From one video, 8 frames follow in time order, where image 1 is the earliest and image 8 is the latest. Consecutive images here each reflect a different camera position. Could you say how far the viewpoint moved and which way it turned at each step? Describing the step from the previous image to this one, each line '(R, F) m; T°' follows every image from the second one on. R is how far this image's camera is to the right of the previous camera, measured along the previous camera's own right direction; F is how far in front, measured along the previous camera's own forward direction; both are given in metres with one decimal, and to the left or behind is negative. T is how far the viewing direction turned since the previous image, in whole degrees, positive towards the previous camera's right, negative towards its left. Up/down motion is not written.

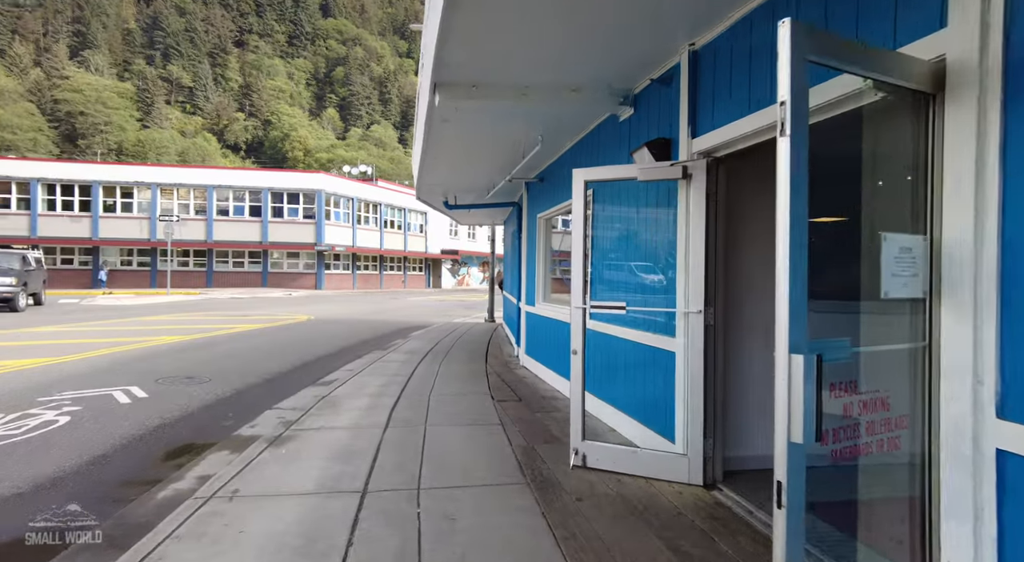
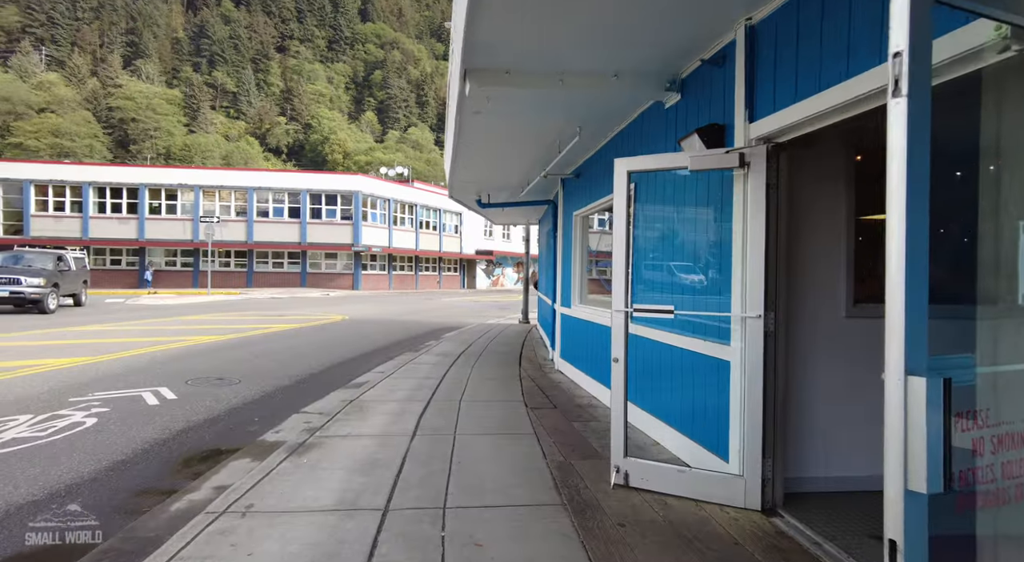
(0.0, +0.4) m; -4°
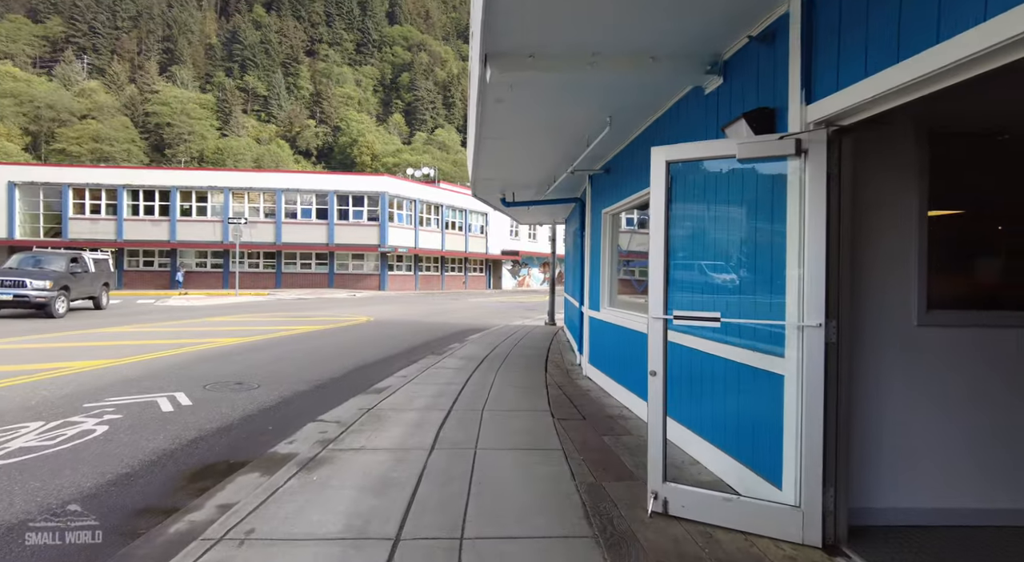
(0.0, +0.4) m; -3°
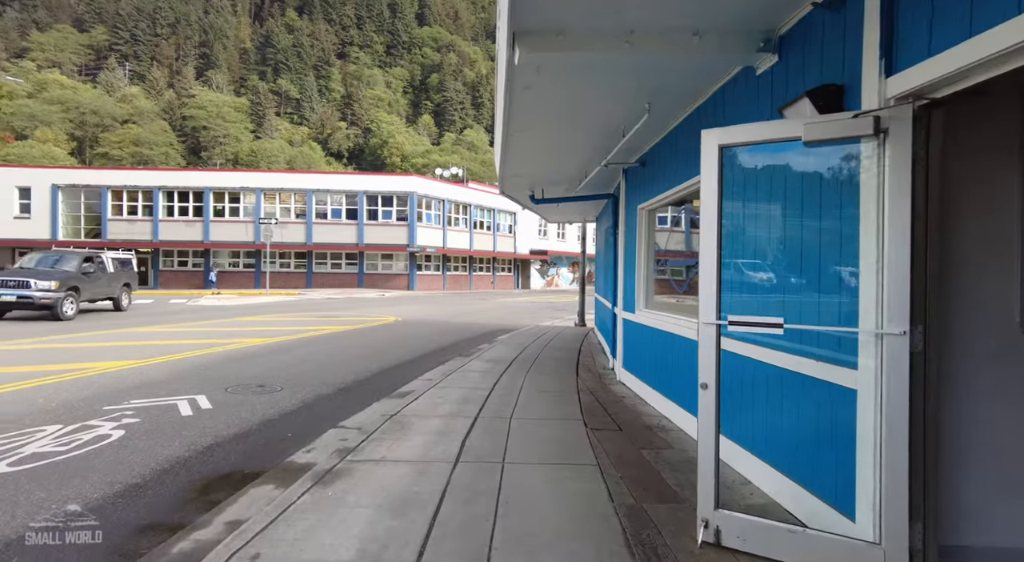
(0.0, +0.4) m; -3°
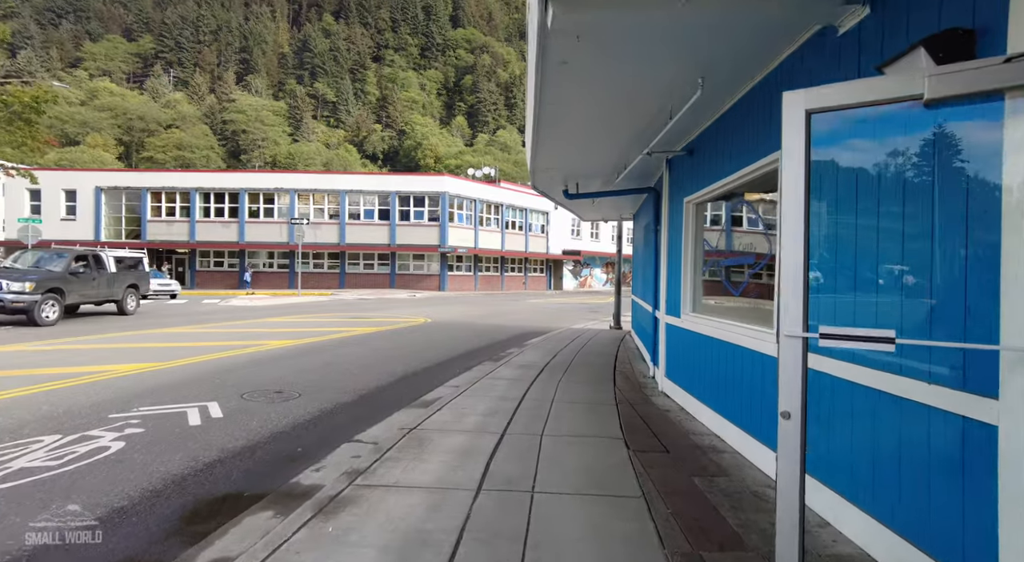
(0.0, +0.6) m; -3°
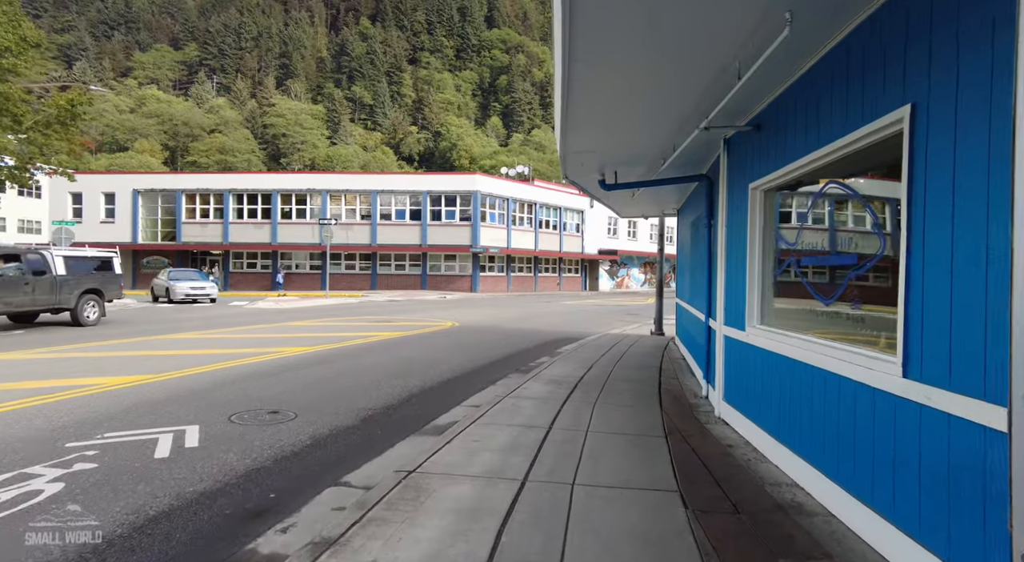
(+0.1, +1.1) m; -4°
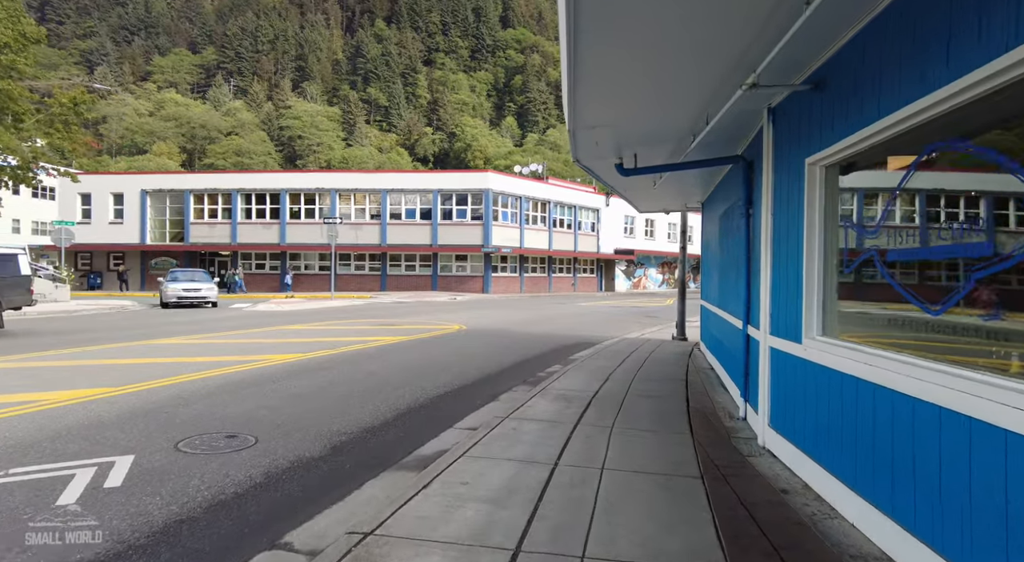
(+0.2, +1.1) m; -2°
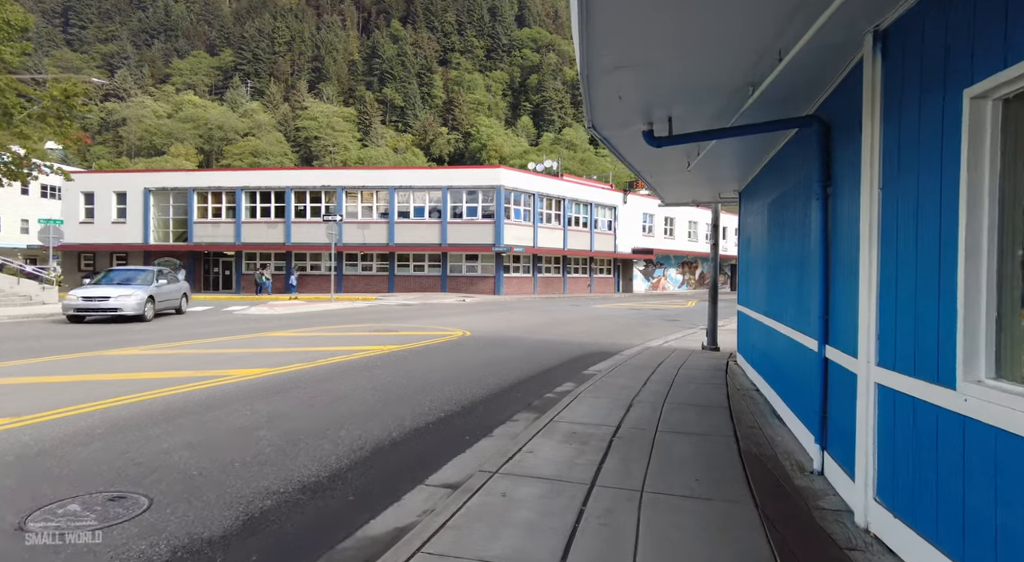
(+0.2, +1.6) m; -2°
